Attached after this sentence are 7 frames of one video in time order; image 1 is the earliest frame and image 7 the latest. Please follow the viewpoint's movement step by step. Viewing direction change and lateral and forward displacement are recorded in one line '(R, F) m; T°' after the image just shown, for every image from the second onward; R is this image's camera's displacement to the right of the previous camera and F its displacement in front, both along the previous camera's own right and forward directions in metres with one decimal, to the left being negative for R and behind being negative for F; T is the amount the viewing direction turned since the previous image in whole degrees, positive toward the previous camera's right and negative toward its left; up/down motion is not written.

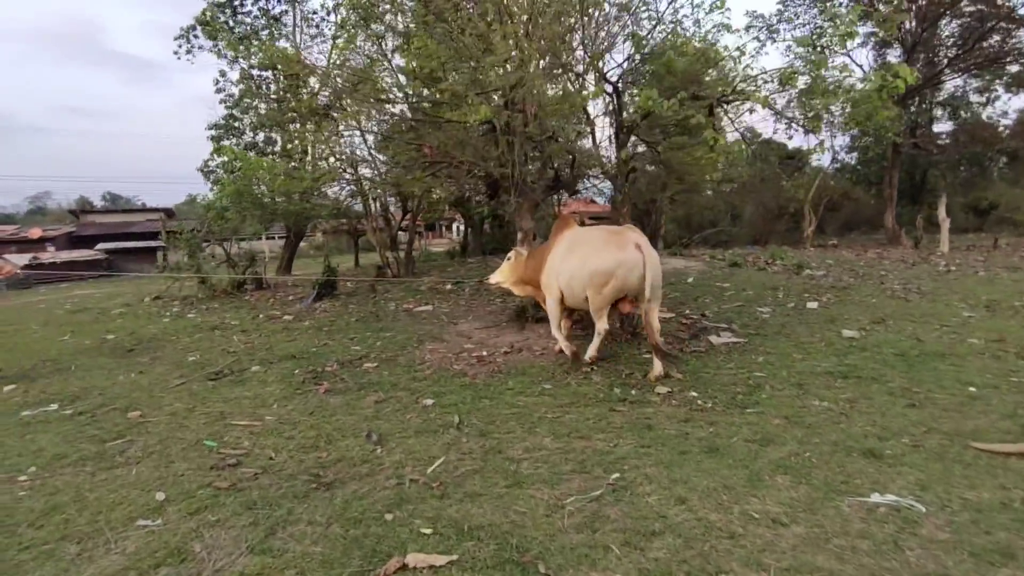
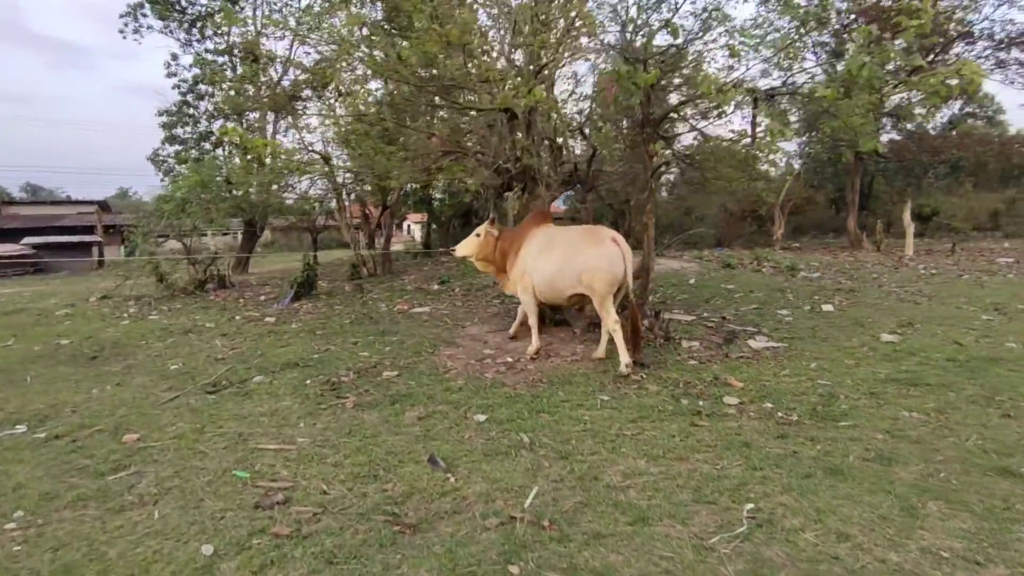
(-0.7, +0.5) m; +5°
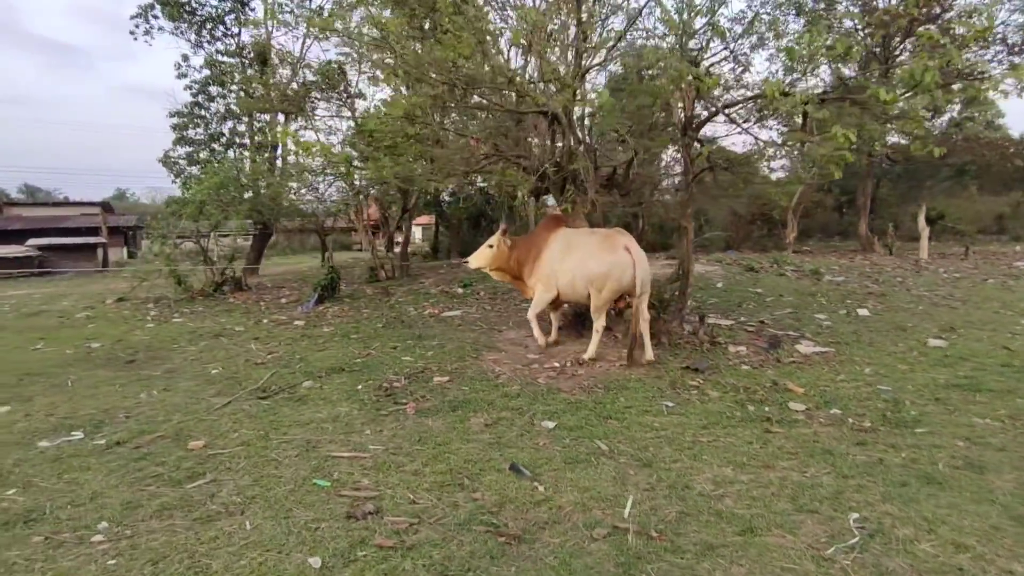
(-0.4, 0.0) m; 0°
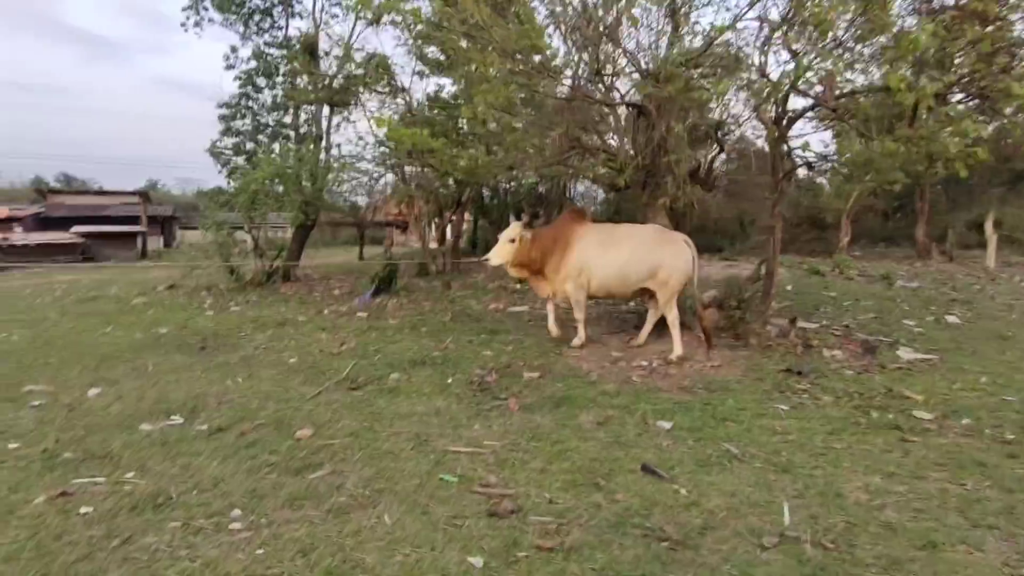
(-0.6, +0.1) m; -2°
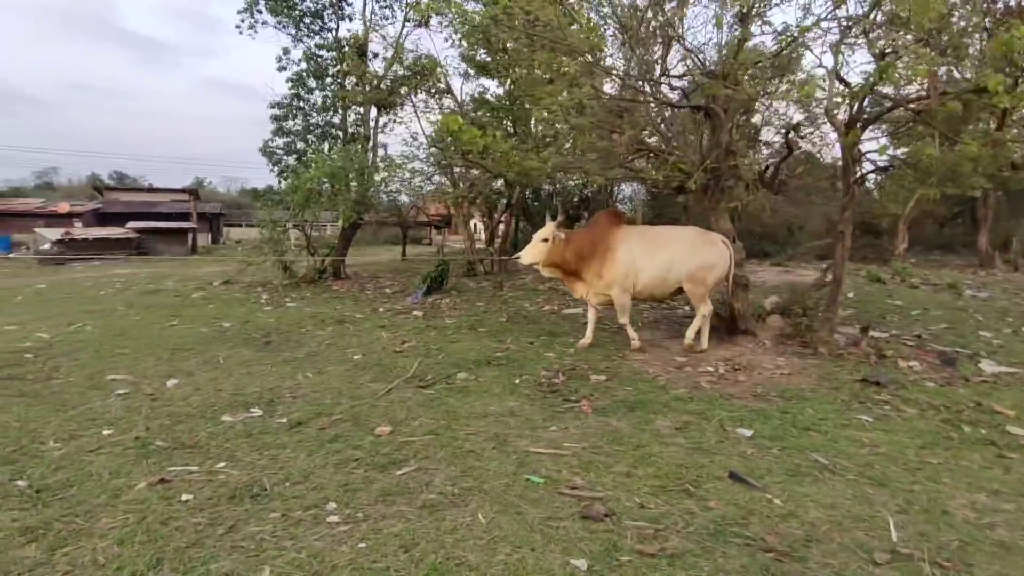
(-0.3, 0.0) m; -3°
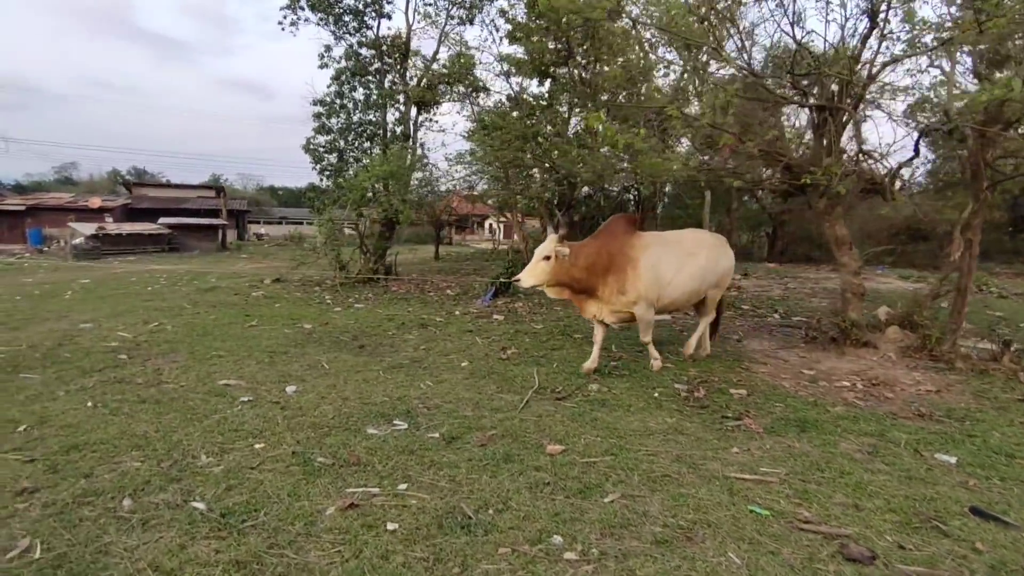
(-0.9, +0.2) m; -1°
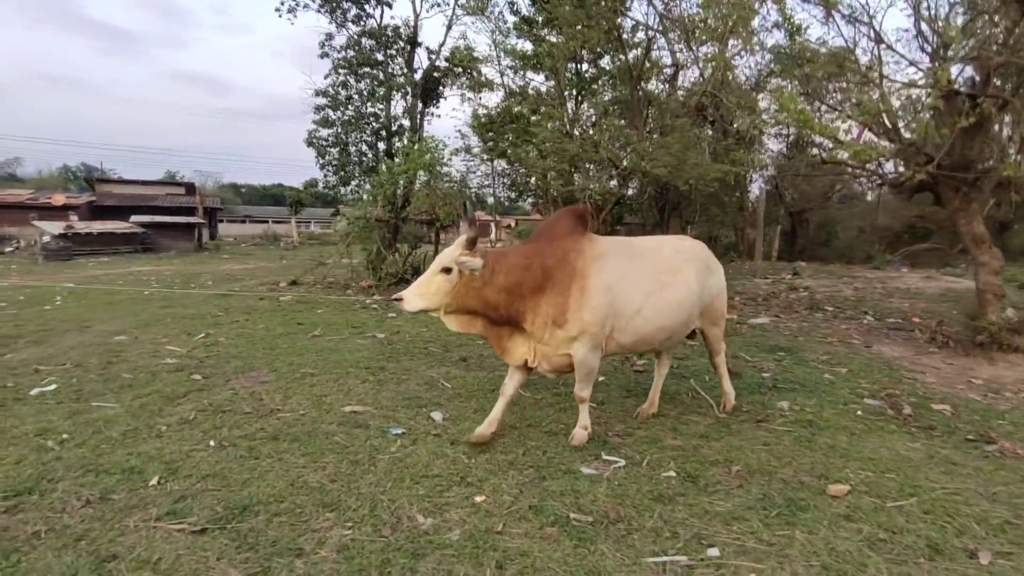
(-1.4, +0.7) m; +4°
